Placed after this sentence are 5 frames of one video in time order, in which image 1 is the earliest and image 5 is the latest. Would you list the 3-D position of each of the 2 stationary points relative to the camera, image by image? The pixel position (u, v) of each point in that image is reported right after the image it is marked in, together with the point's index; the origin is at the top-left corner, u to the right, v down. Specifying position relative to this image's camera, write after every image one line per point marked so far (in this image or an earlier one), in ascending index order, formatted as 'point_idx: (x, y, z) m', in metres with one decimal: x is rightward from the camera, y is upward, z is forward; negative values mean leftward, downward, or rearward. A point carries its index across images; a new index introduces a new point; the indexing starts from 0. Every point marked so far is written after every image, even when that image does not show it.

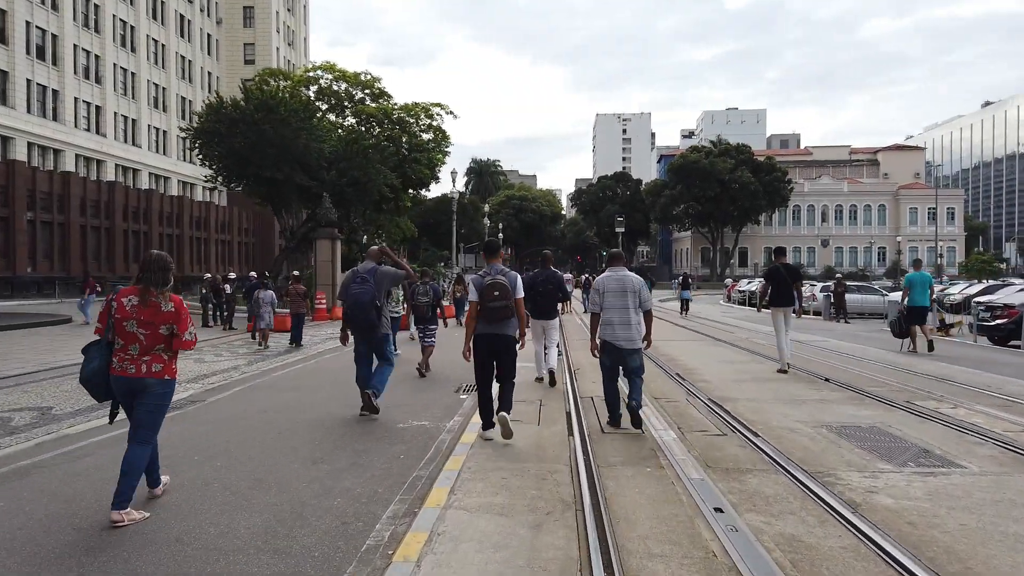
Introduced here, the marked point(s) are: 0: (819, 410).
0: (+3.0, -1.2, +7.8) m
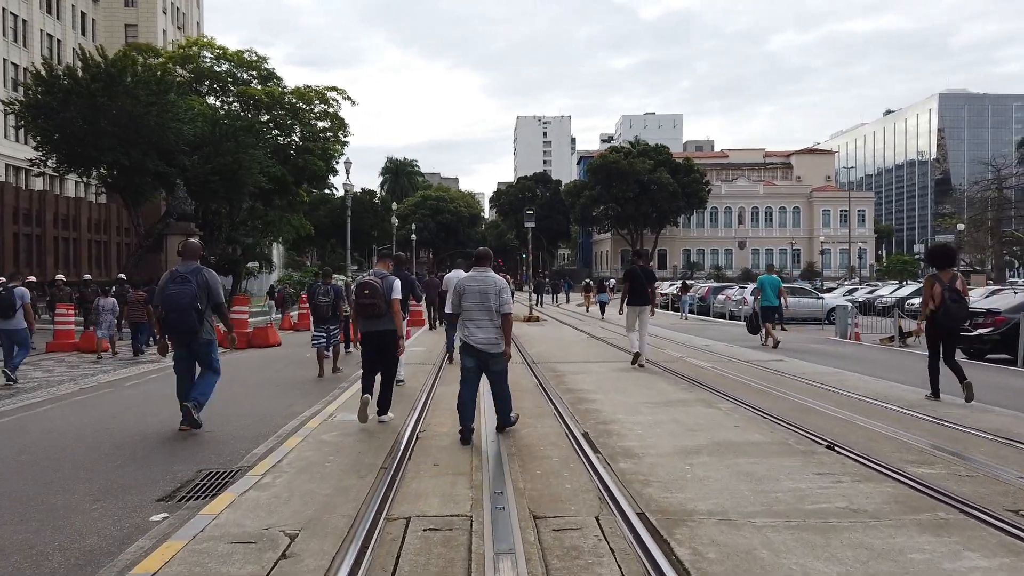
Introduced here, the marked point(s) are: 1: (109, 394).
0: (+1.7, -1.2, +3.7) m
1: (-5.6, -1.5, +11.1) m
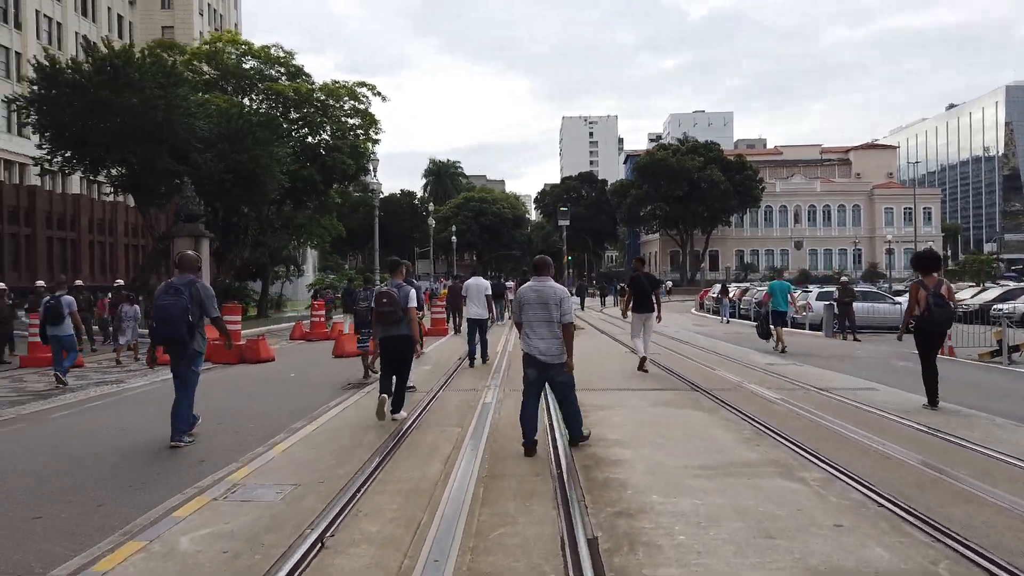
0: (+1.3, -1.3, +1.1) m
1: (-5.5, -1.6, +9.0) m
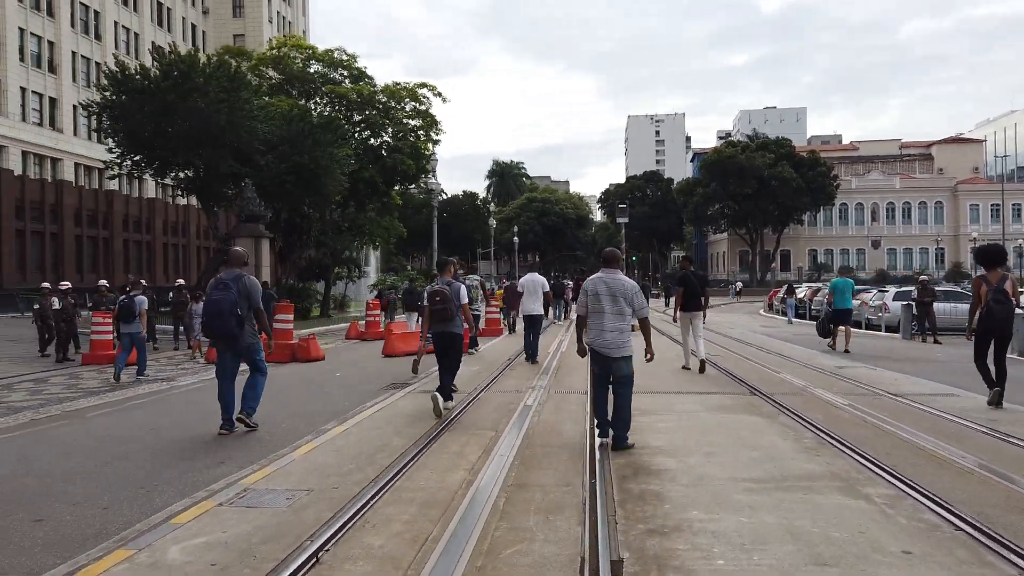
0: (+1.1, -1.2, +0.6) m
1: (-5.0, -1.6, +8.9) m
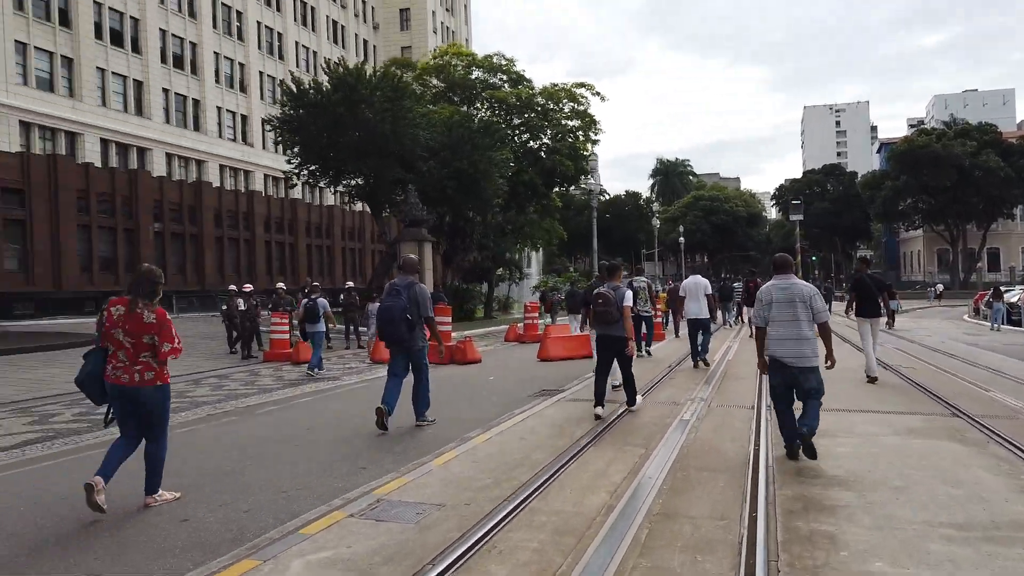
0: (+1.0, -1.2, -0.1) m
1: (-3.3, -1.6, +9.3) m
